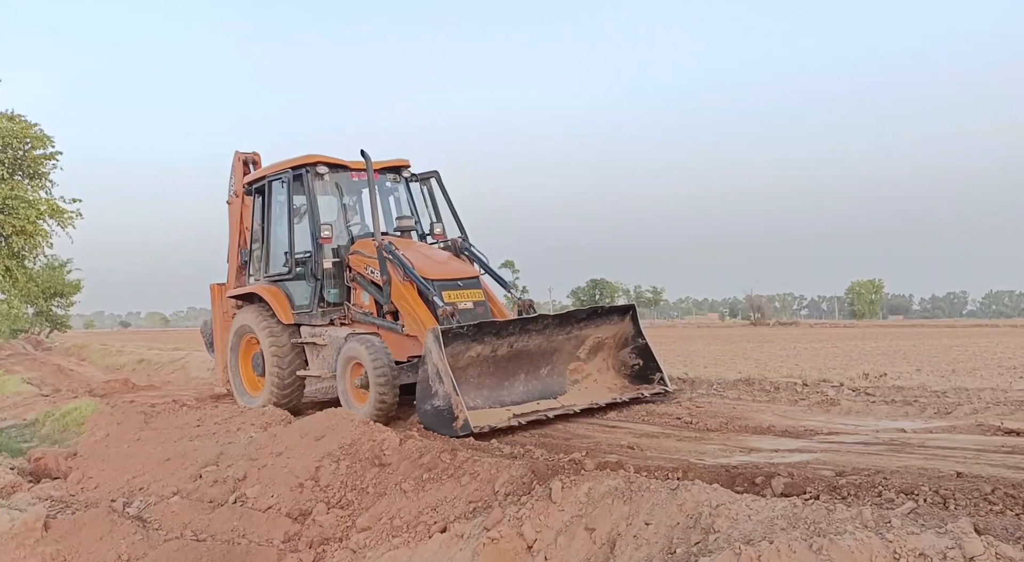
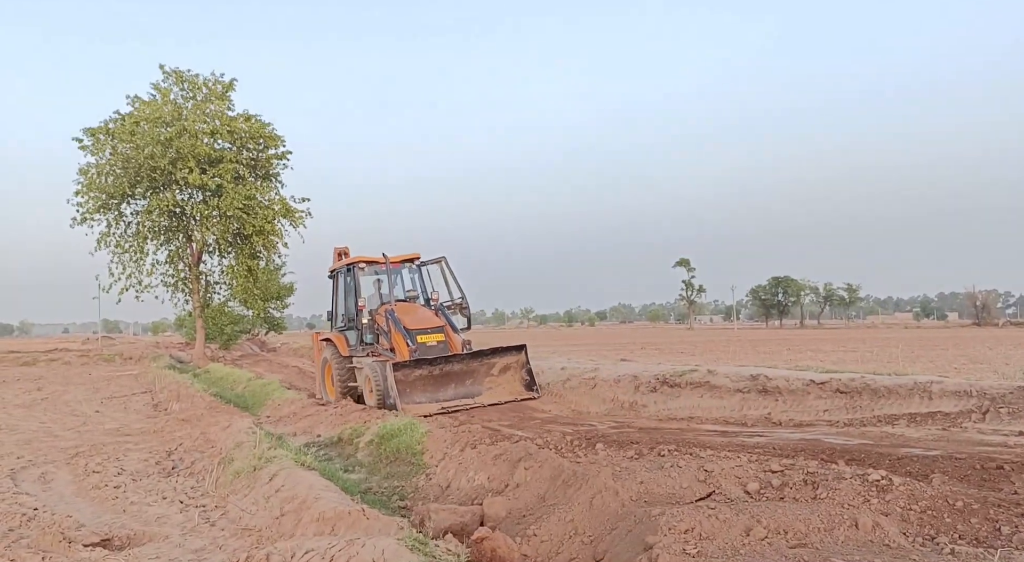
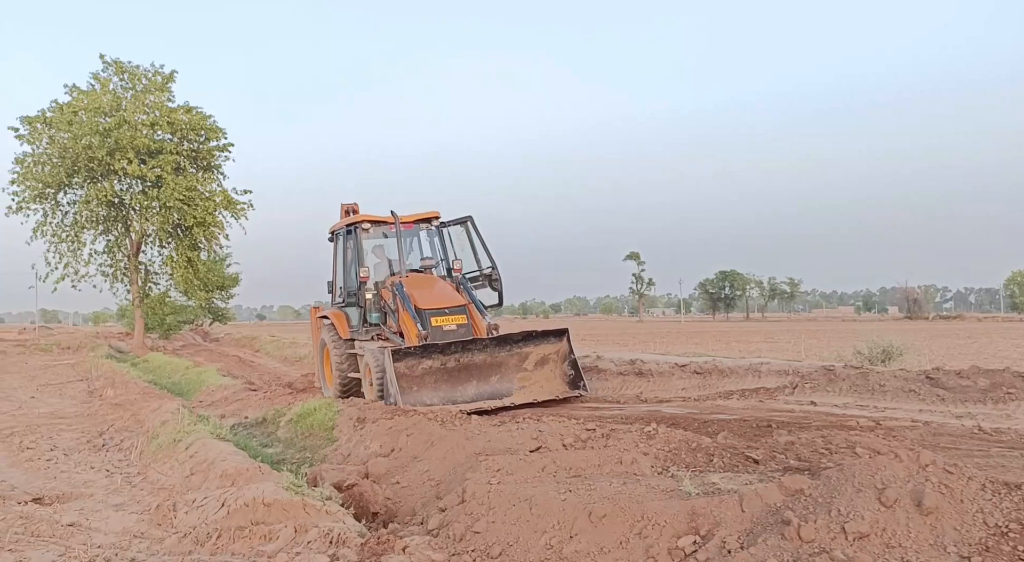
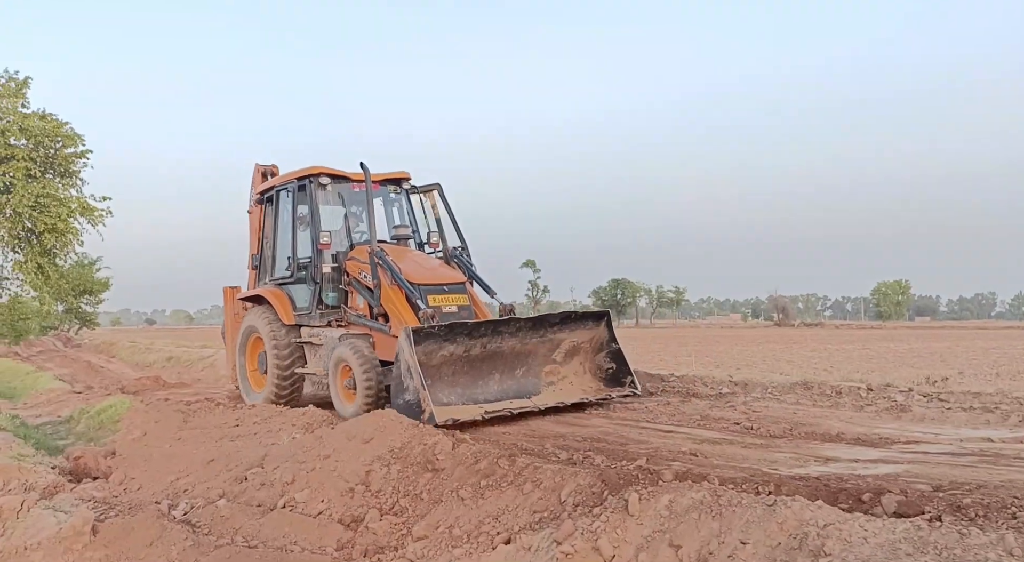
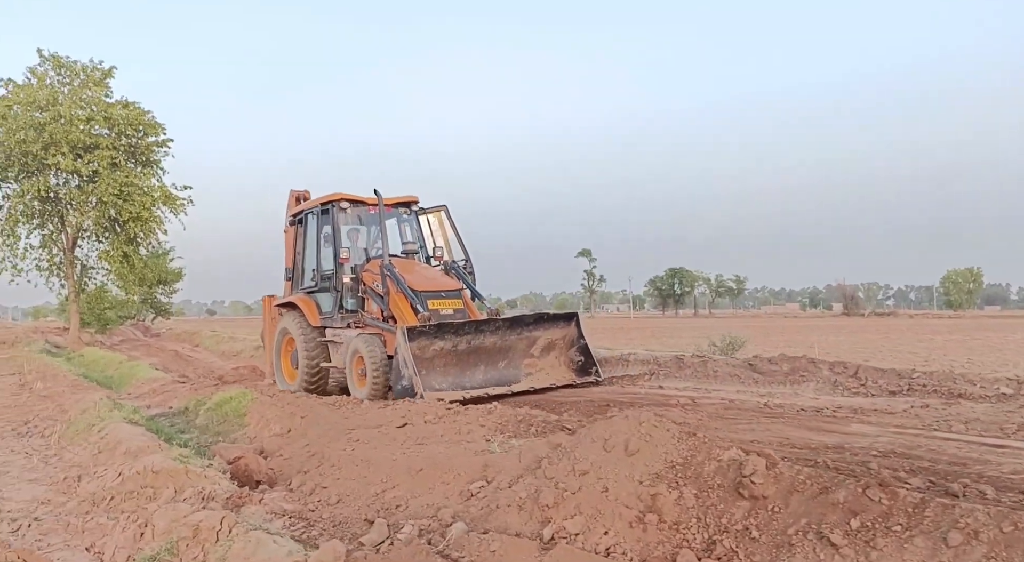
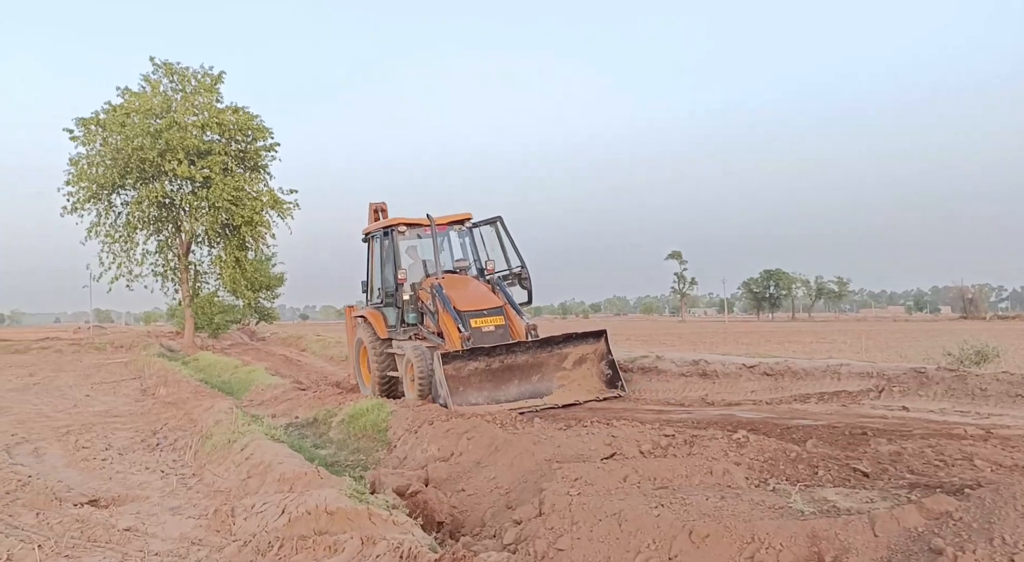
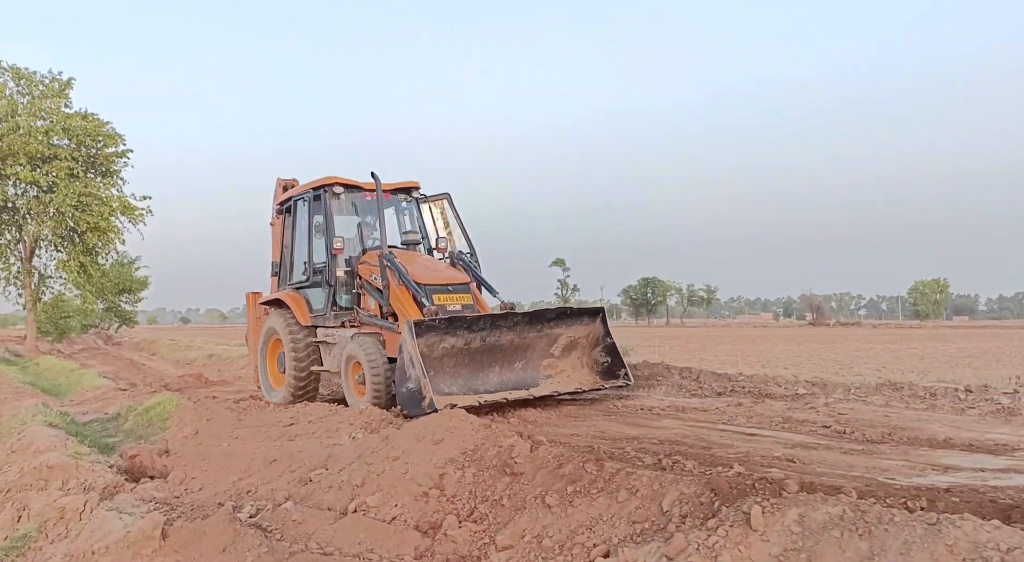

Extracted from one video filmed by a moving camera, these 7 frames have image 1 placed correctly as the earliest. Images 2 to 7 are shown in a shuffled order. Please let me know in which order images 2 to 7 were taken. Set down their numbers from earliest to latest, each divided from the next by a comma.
4, 7, 5, 3, 6, 2
